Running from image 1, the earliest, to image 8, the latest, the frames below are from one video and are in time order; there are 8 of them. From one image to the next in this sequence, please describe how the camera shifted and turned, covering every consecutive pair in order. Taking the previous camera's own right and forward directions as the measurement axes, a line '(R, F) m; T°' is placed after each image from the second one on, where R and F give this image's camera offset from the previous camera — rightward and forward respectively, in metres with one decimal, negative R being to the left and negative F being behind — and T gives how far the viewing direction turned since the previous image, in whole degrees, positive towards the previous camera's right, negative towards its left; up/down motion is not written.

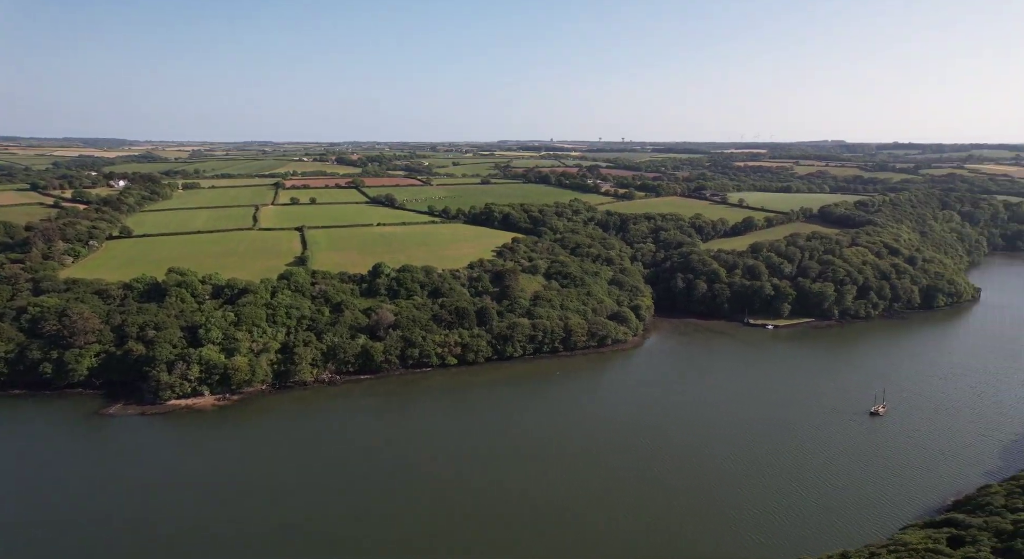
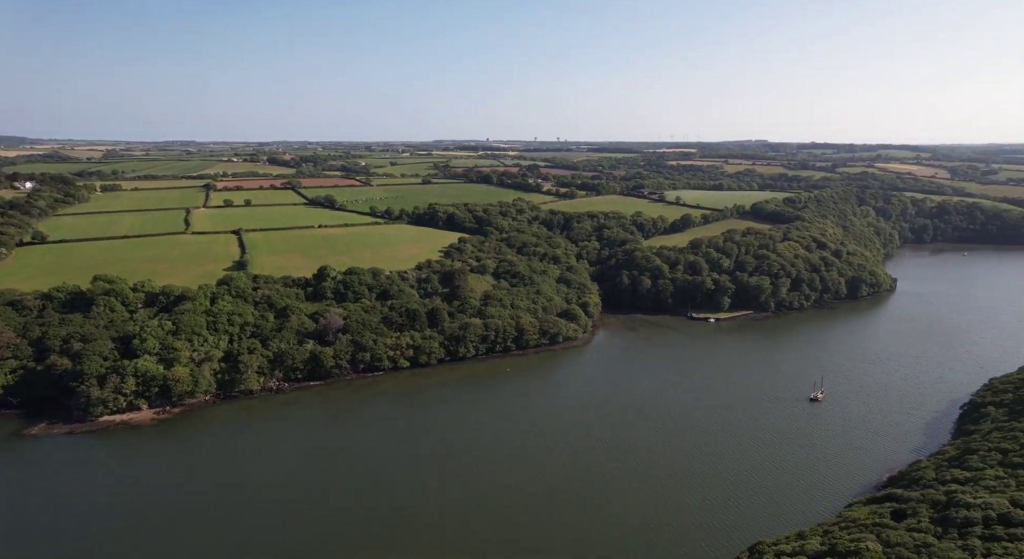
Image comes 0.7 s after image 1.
(-2.1, -0.3) m; +6°
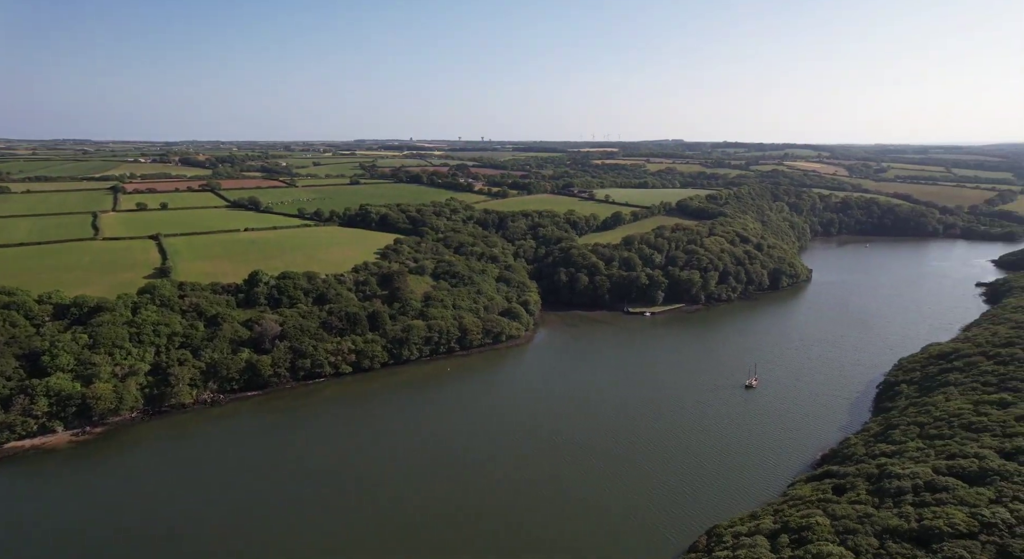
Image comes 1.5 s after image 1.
(-2.6, 0.0) m; +7°
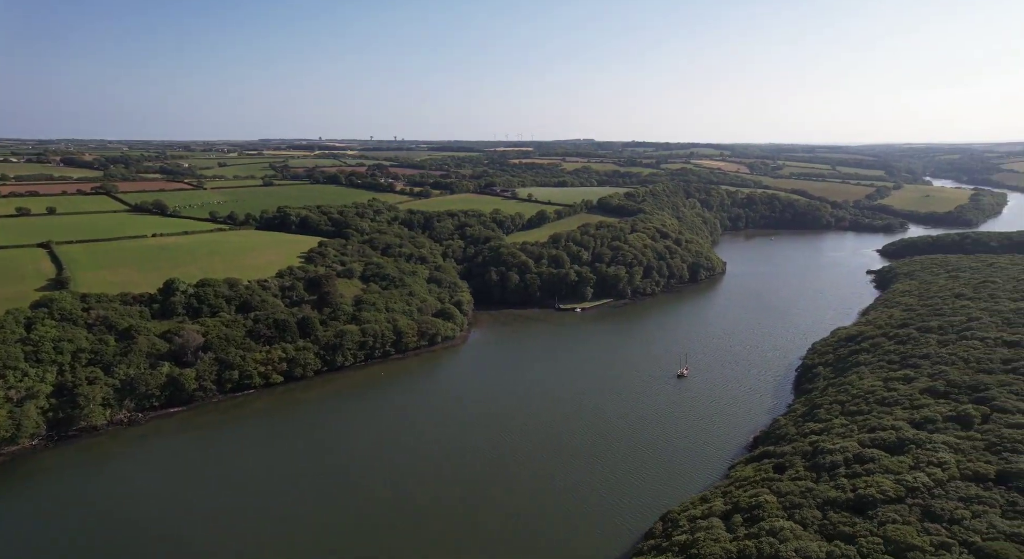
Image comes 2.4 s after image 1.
(-3.0, +0.2) m; +9°
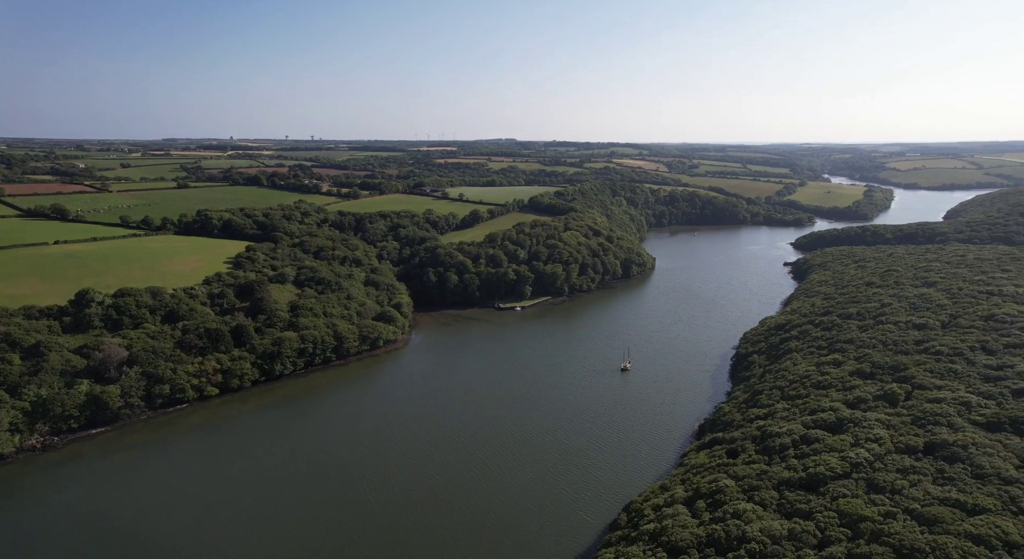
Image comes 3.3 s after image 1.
(-3.0, +0.4) m; +8°
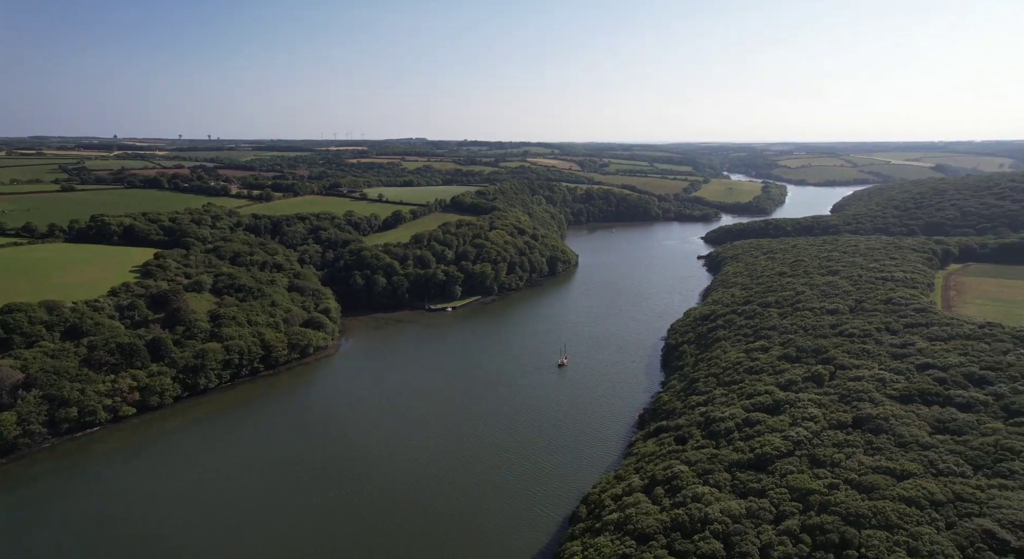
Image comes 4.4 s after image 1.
(-3.3, +0.6) m; +9°
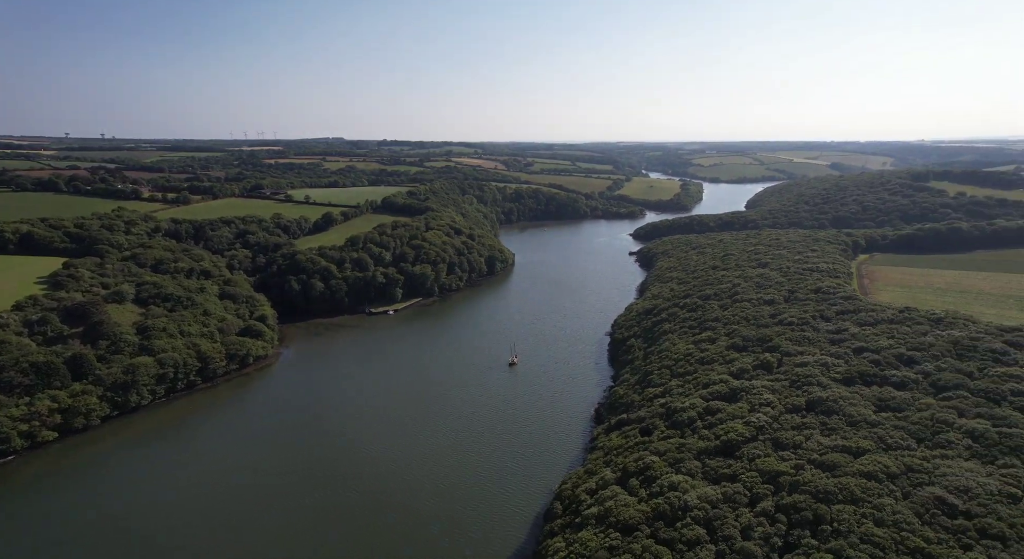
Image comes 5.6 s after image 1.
(-3.8, +0.9) m; +8°
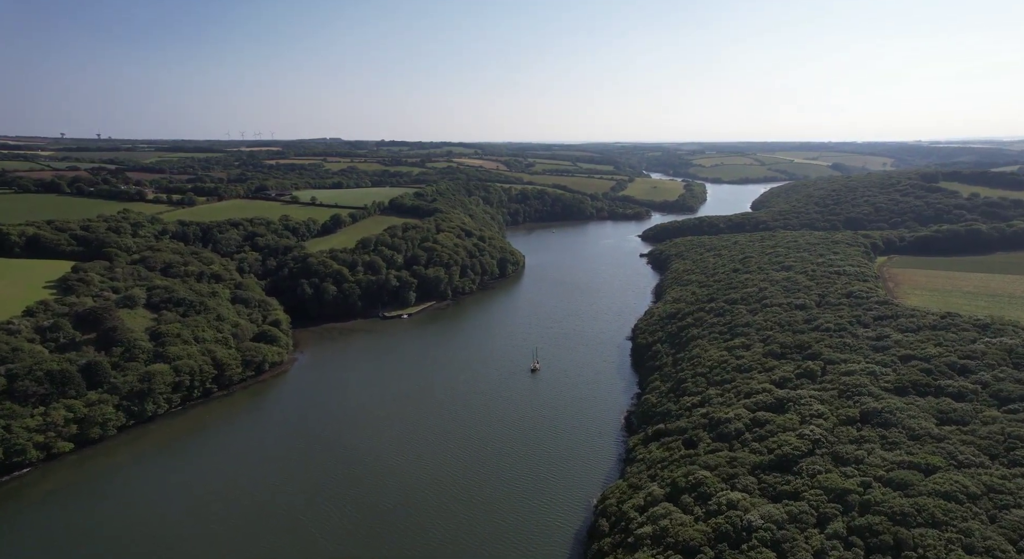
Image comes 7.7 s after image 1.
(-3.6, +1.1) m; +2°
